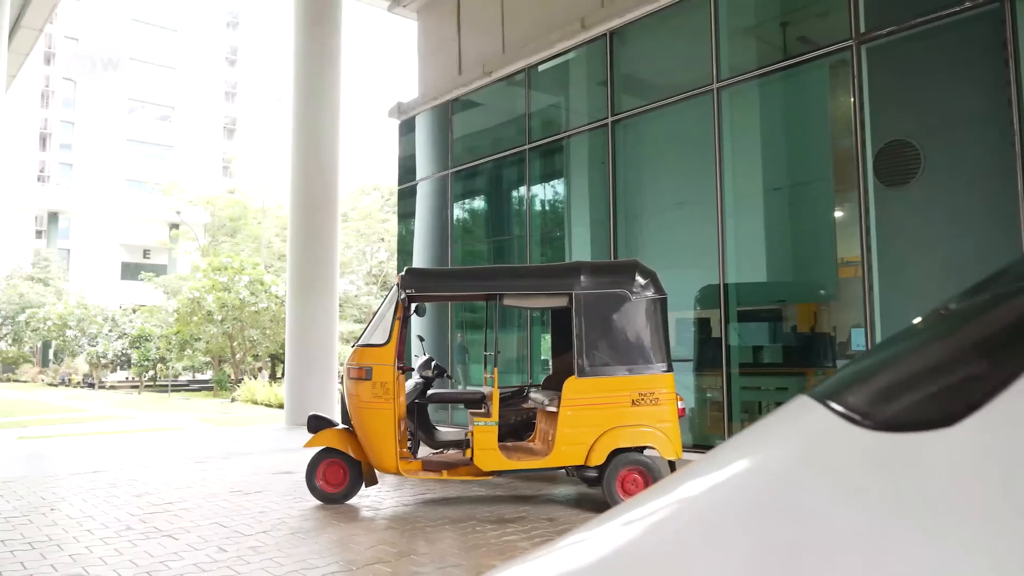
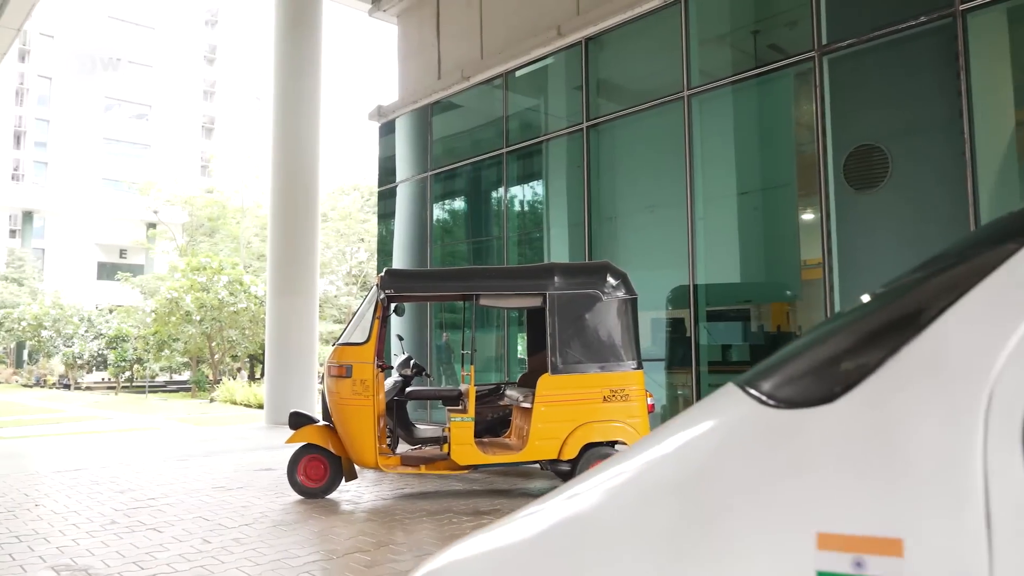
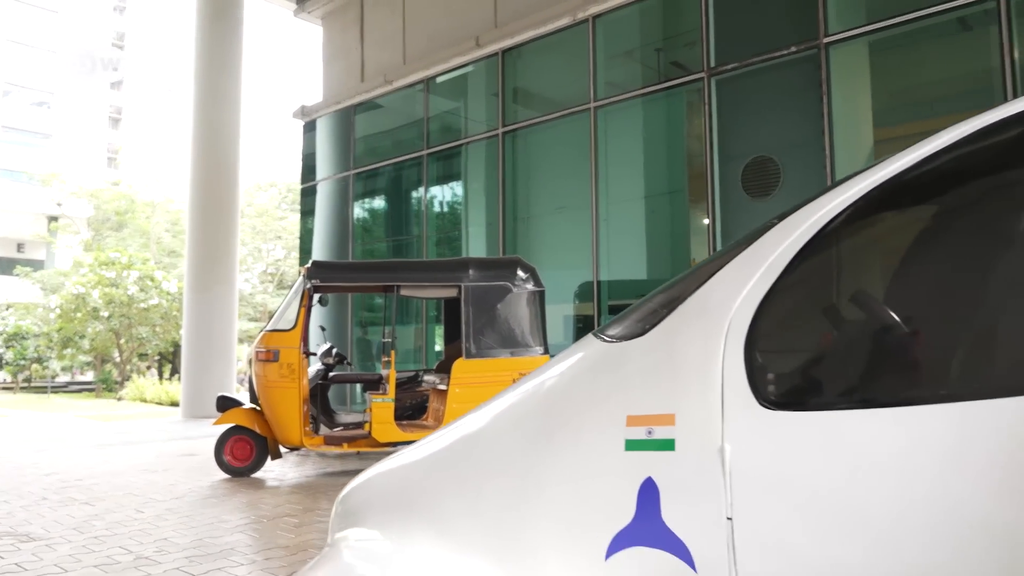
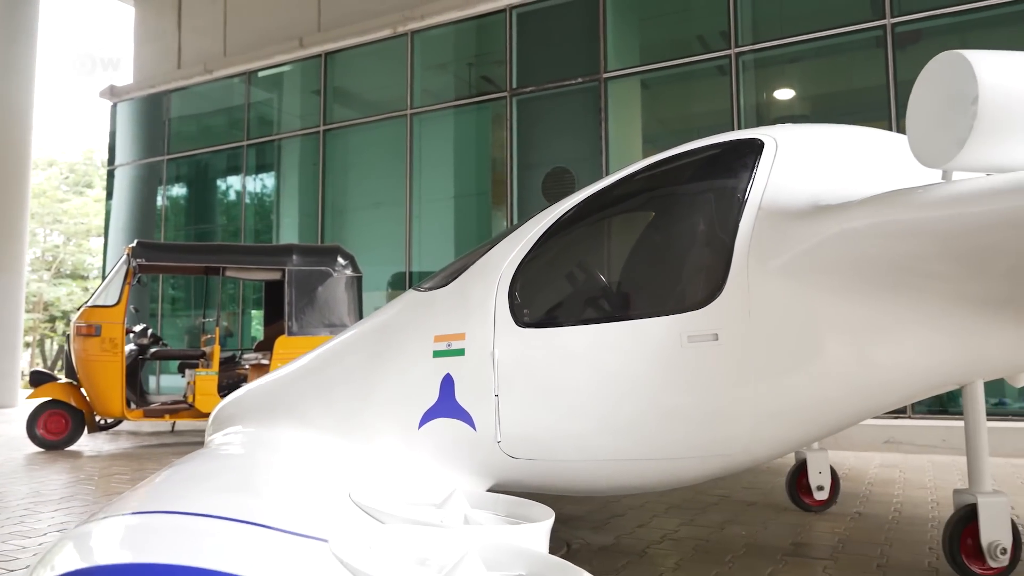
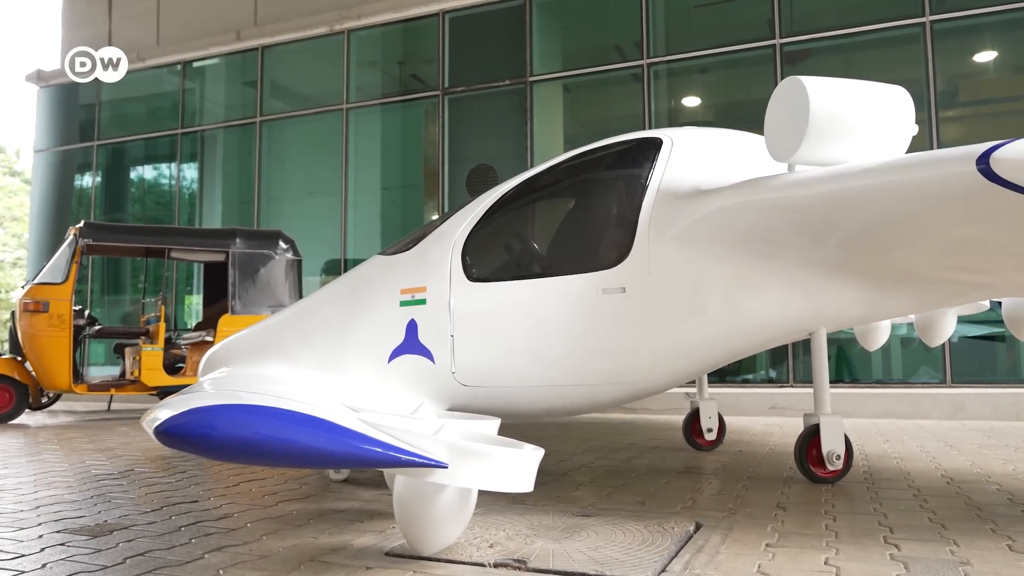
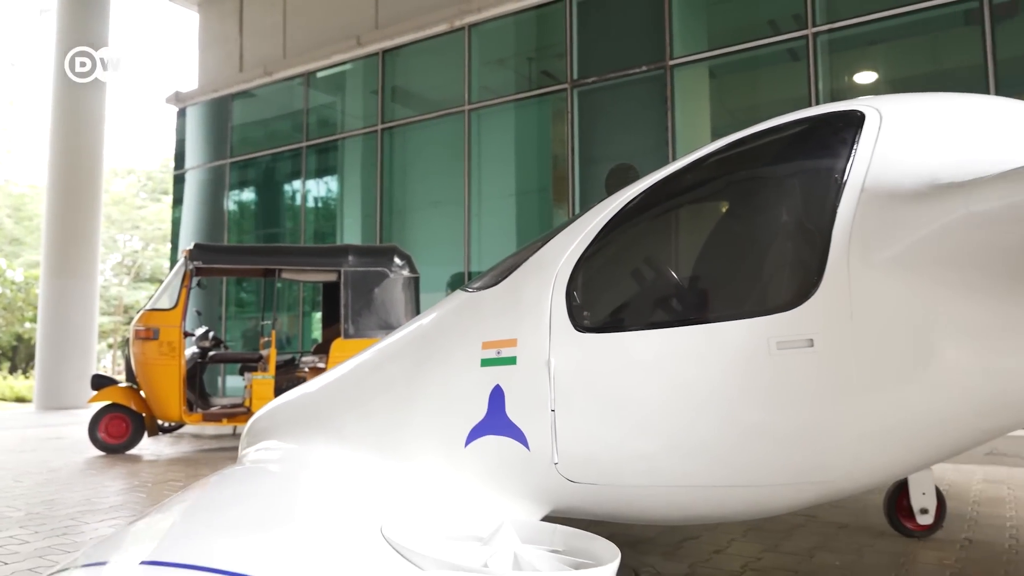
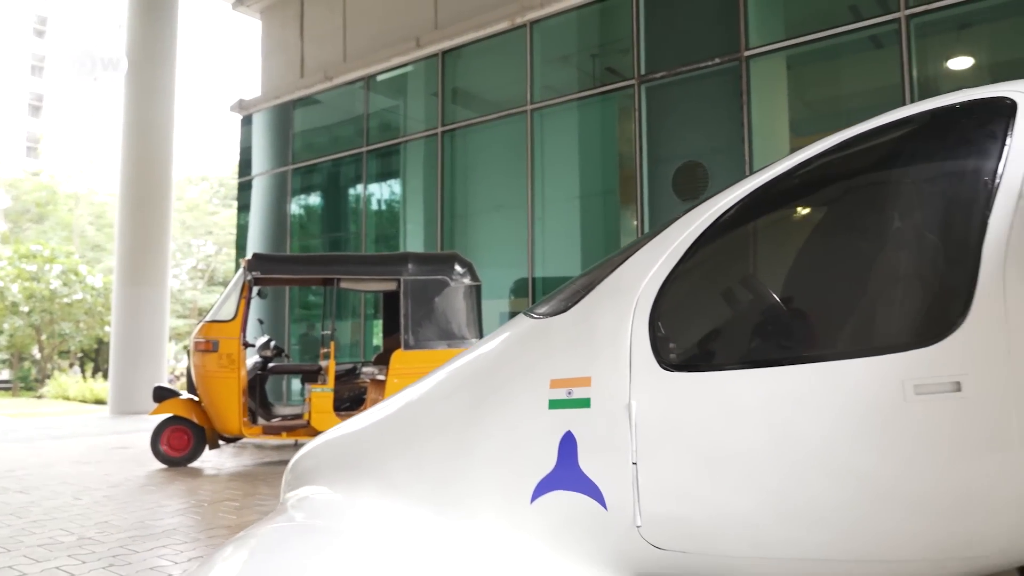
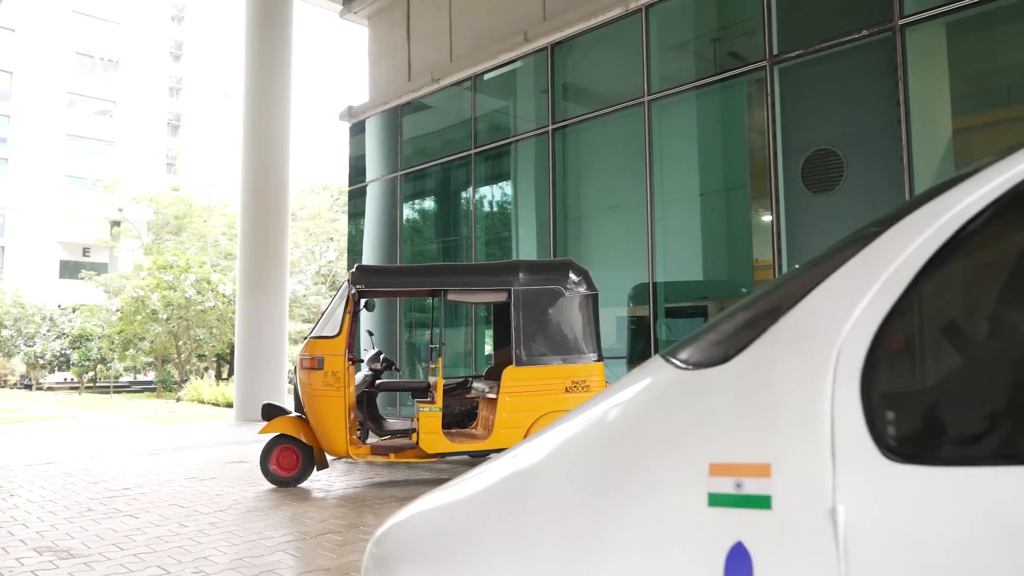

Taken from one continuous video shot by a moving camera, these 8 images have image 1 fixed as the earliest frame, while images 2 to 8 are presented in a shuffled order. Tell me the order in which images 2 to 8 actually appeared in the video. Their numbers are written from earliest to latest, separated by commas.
2, 8, 3, 7, 6, 4, 5
